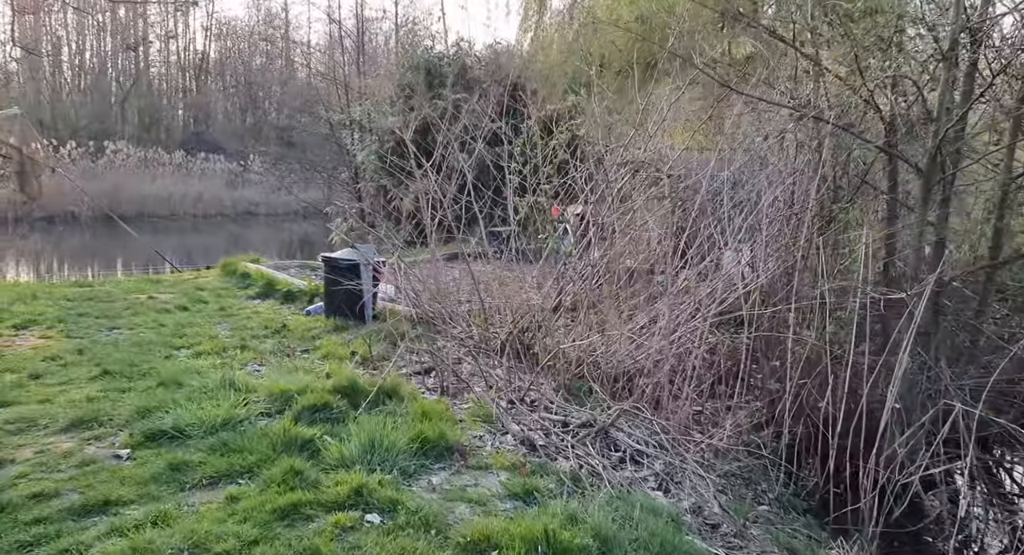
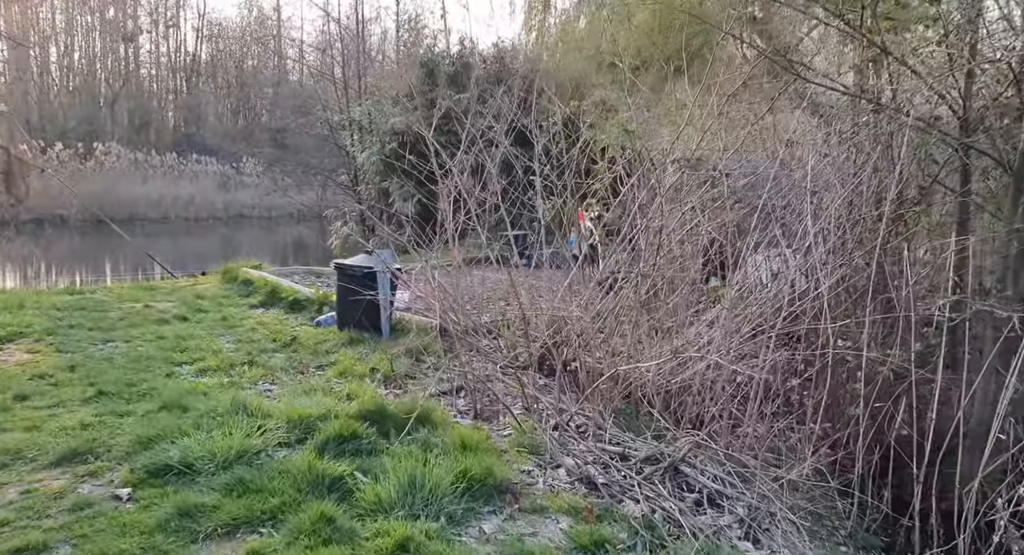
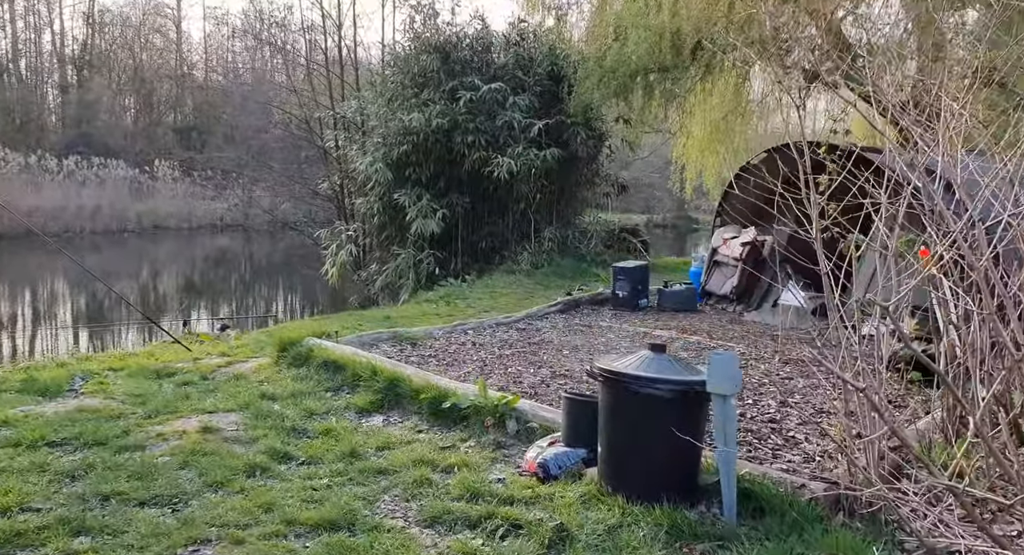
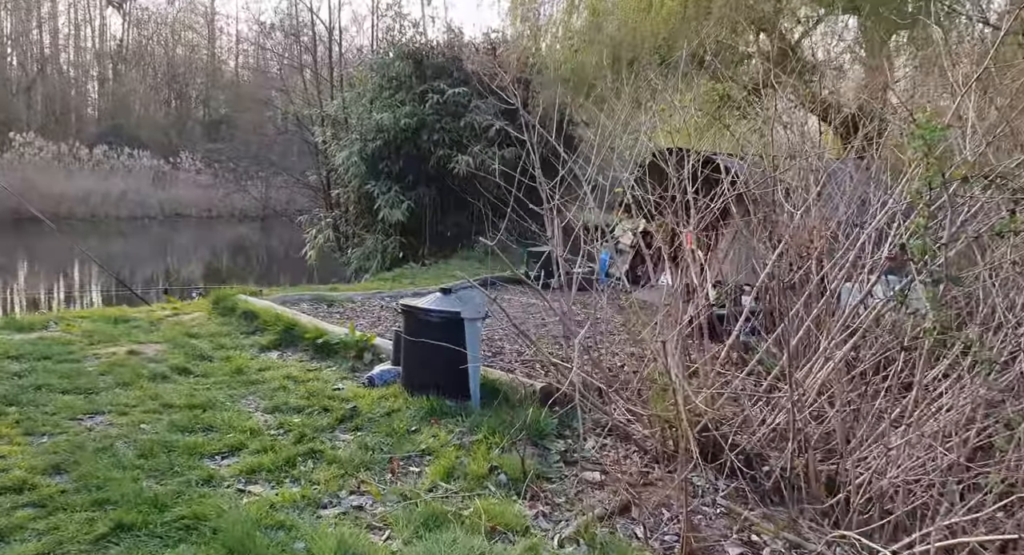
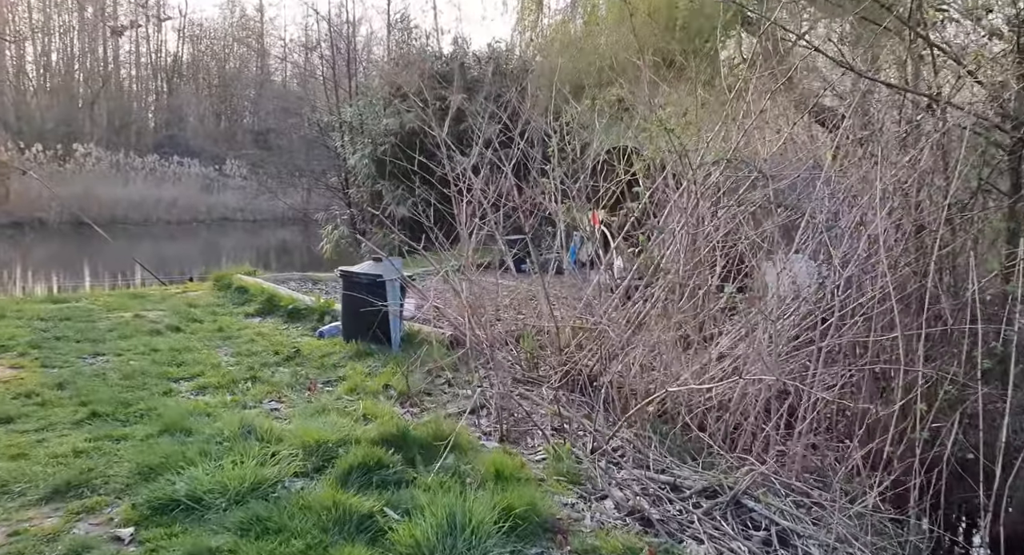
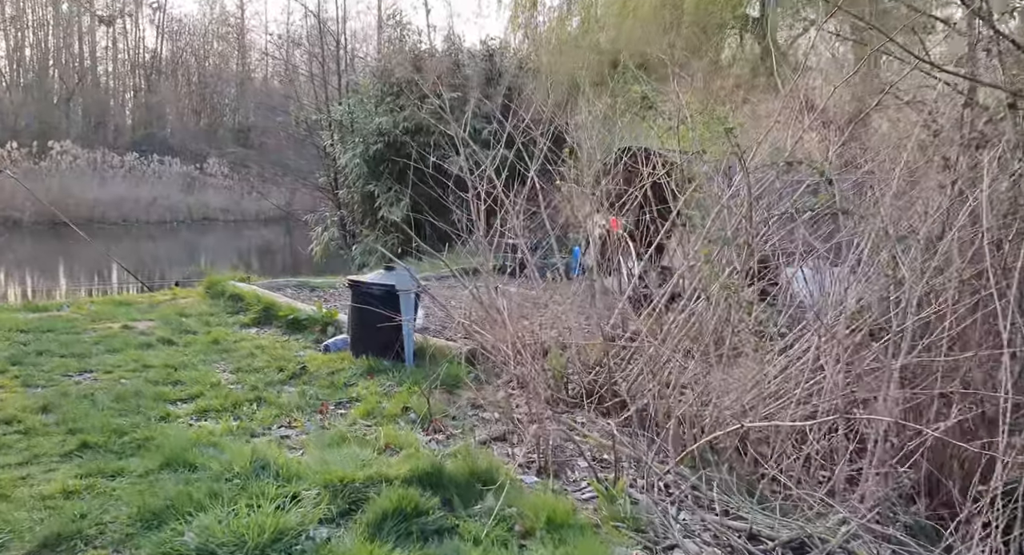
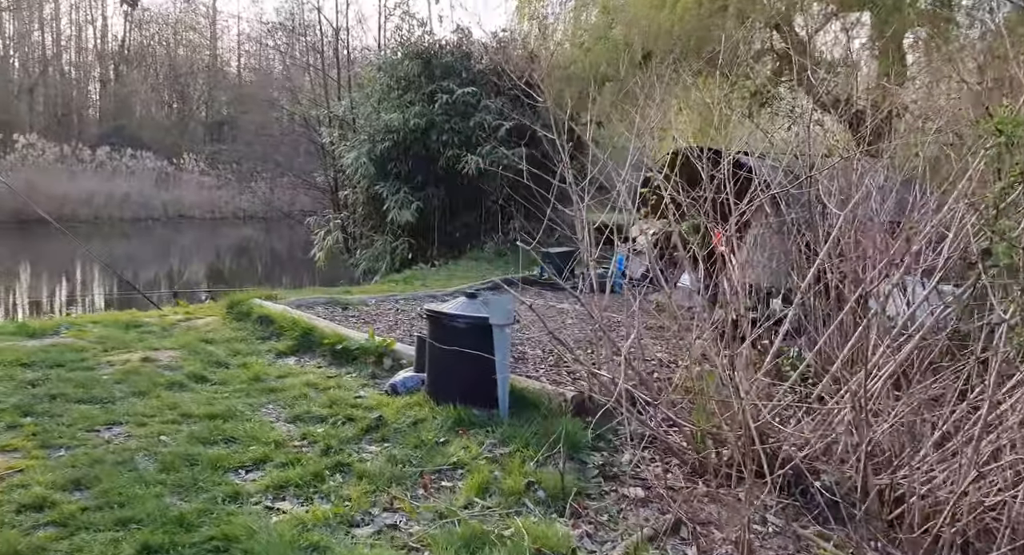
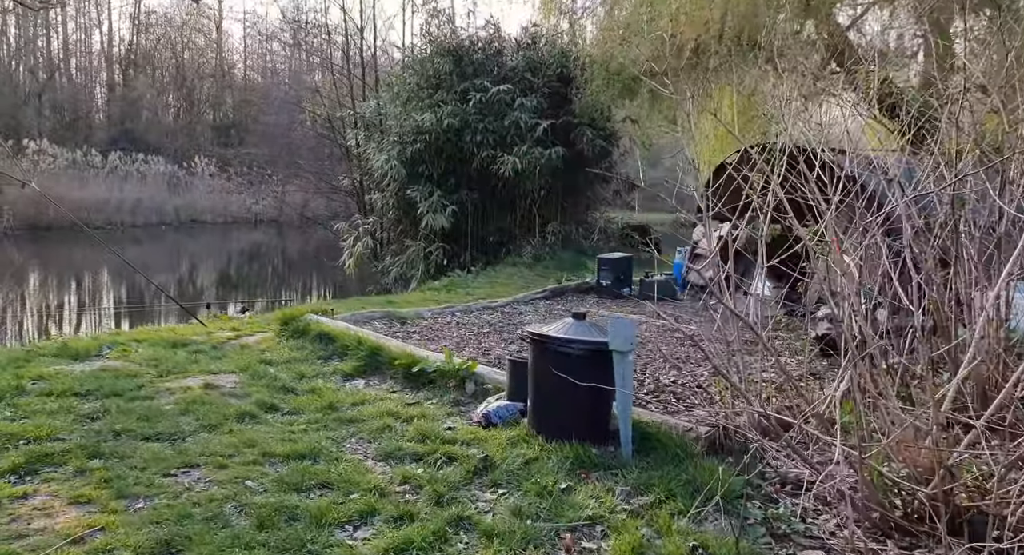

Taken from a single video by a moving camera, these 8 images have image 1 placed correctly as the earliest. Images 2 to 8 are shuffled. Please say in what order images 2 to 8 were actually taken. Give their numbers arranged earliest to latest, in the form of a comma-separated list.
2, 5, 6, 4, 7, 8, 3
